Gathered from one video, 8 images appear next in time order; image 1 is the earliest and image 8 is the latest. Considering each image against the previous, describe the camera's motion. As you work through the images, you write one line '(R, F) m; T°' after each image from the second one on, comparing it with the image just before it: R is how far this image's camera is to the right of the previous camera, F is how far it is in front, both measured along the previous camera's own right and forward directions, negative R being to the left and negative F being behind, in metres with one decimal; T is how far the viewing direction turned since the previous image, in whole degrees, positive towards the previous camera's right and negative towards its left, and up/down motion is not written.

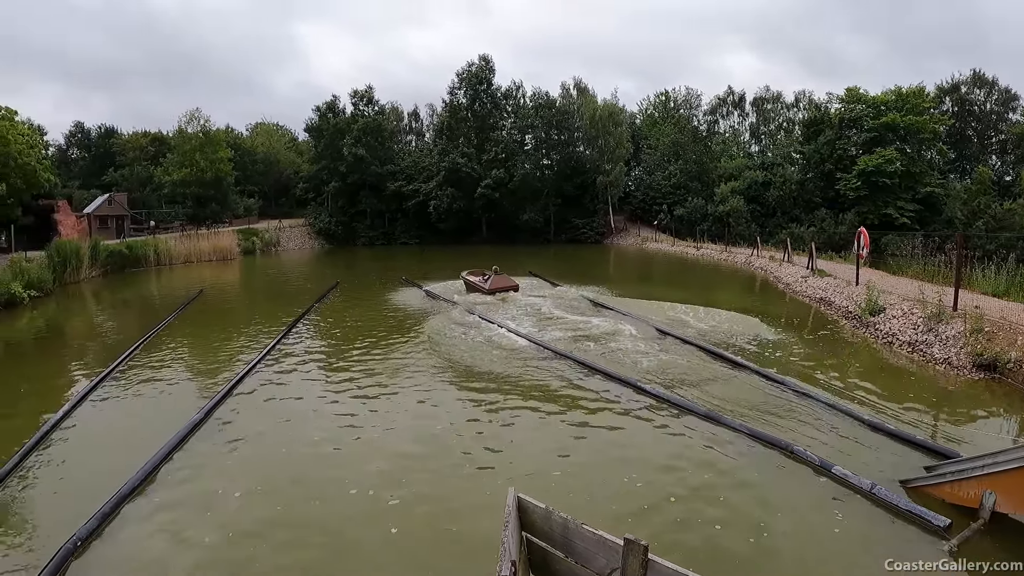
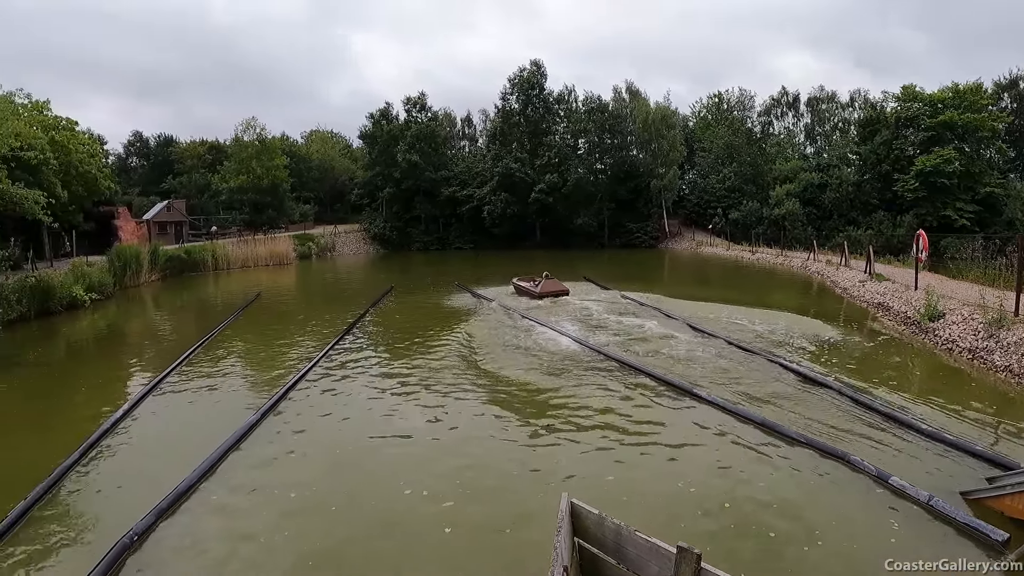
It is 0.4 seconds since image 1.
(-0.3, +0.1) m; -3°
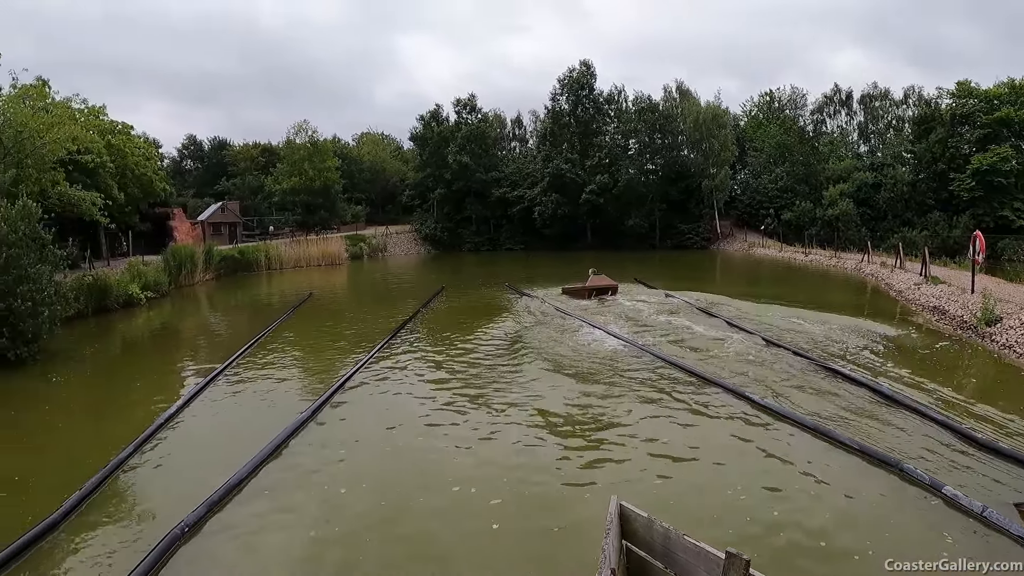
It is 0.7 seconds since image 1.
(-0.3, +0.1) m; -2°
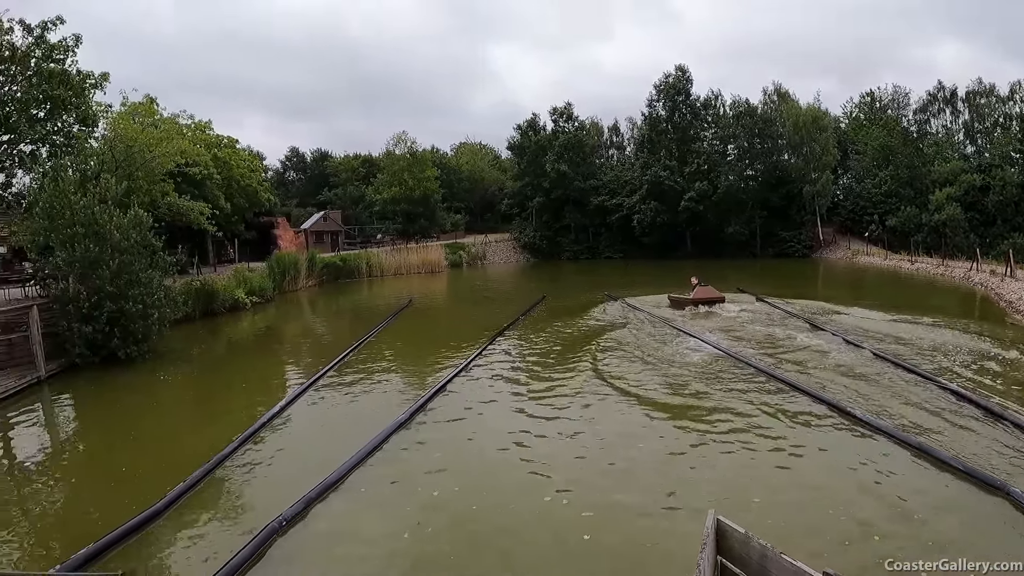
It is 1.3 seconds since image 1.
(-0.6, 0.0) m; -5°
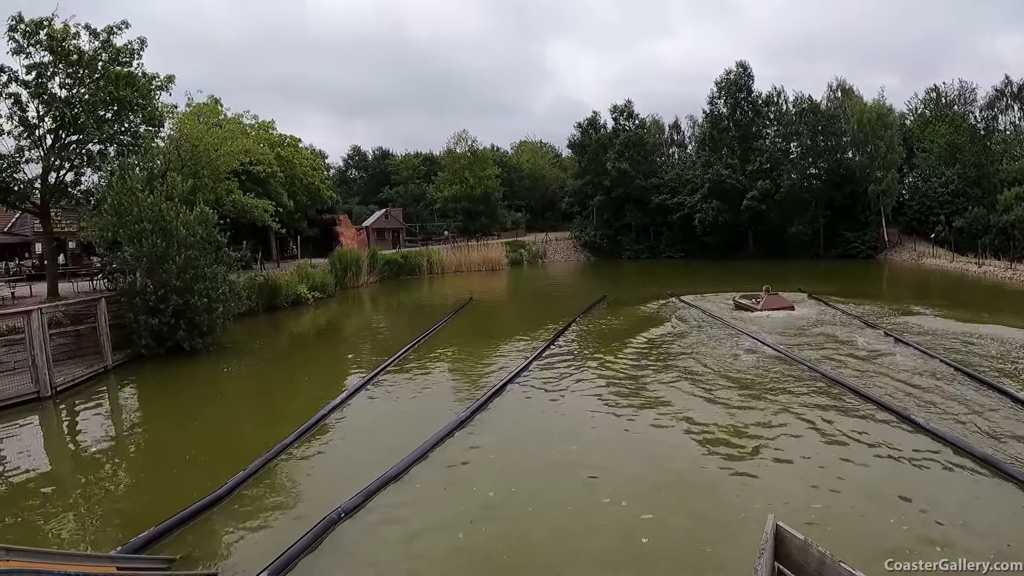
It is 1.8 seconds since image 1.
(-0.4, -0.1) m; -3°
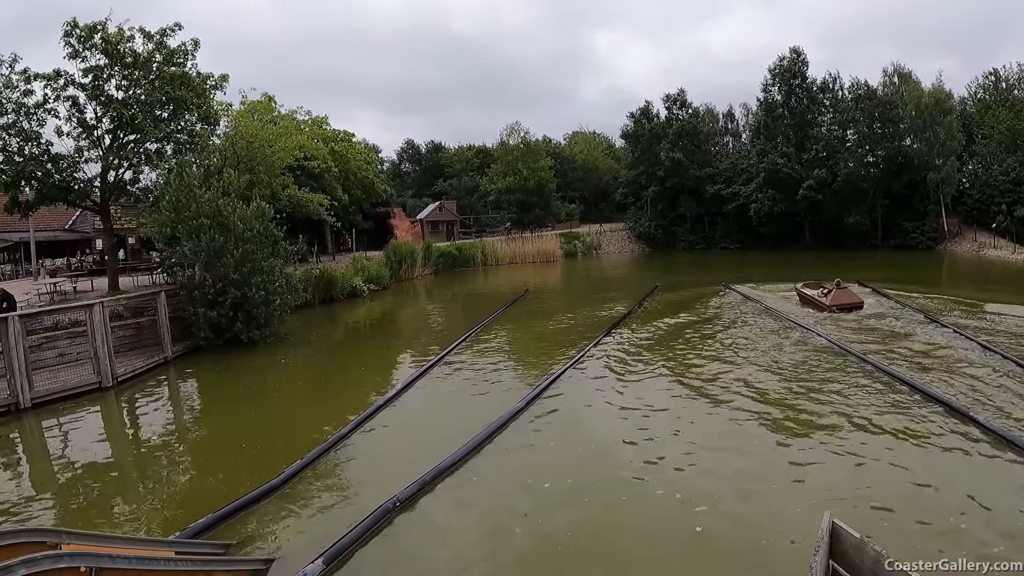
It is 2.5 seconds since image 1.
(-0.4, -0.1) m; -2°
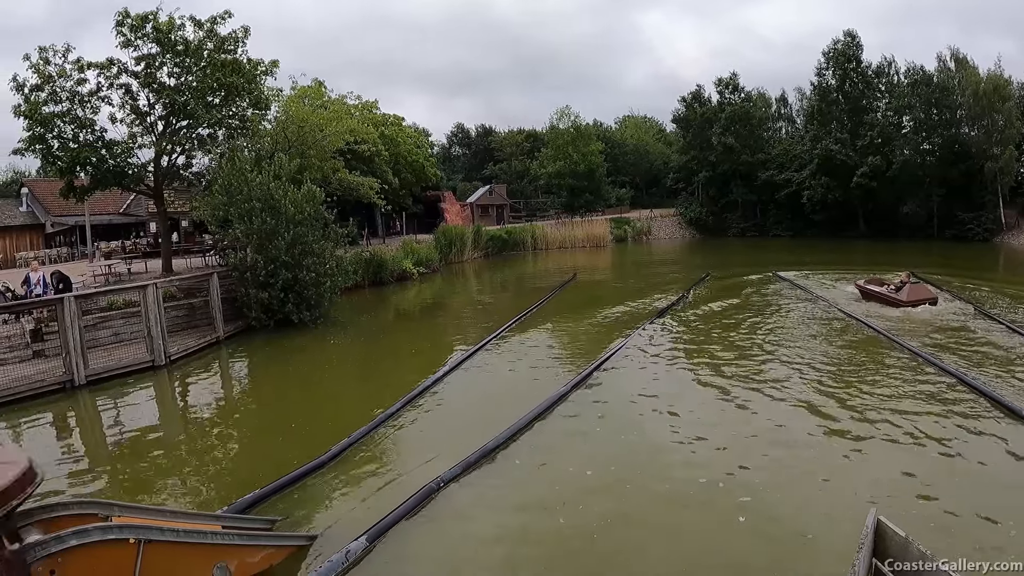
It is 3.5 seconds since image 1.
(0.0, +0.1) m; -4°
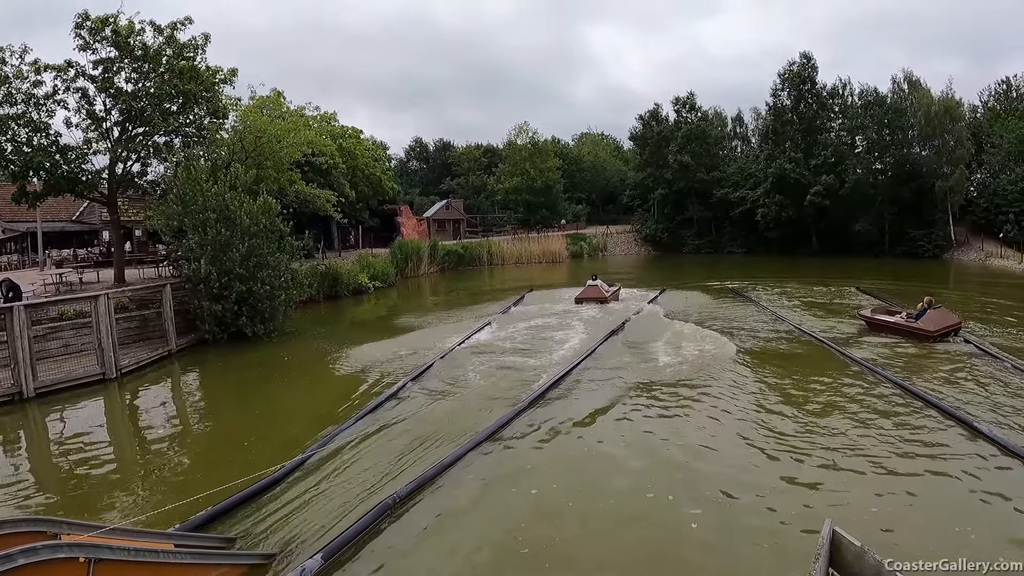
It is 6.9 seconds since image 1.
(0.0, 0.0) m; +3°
